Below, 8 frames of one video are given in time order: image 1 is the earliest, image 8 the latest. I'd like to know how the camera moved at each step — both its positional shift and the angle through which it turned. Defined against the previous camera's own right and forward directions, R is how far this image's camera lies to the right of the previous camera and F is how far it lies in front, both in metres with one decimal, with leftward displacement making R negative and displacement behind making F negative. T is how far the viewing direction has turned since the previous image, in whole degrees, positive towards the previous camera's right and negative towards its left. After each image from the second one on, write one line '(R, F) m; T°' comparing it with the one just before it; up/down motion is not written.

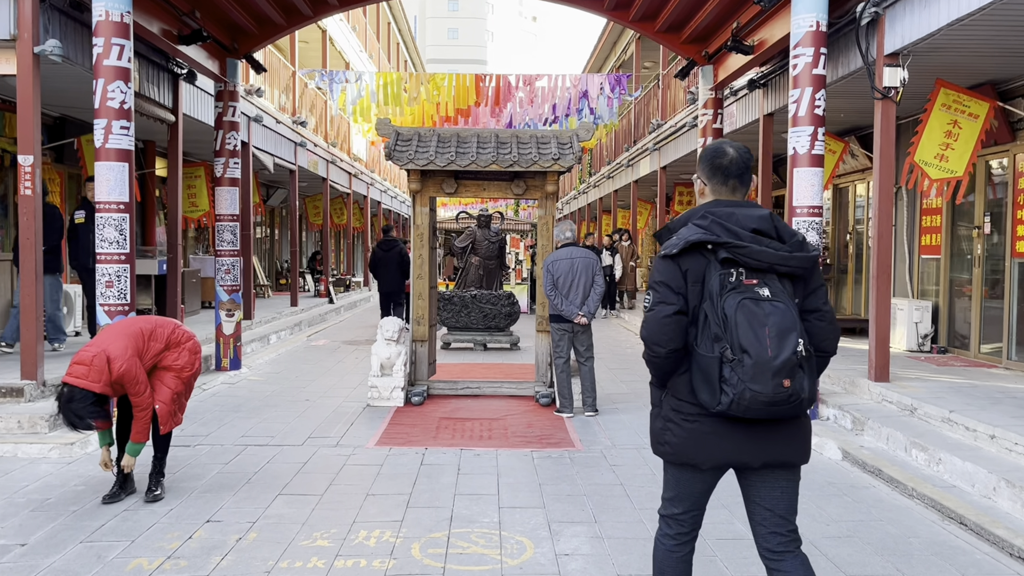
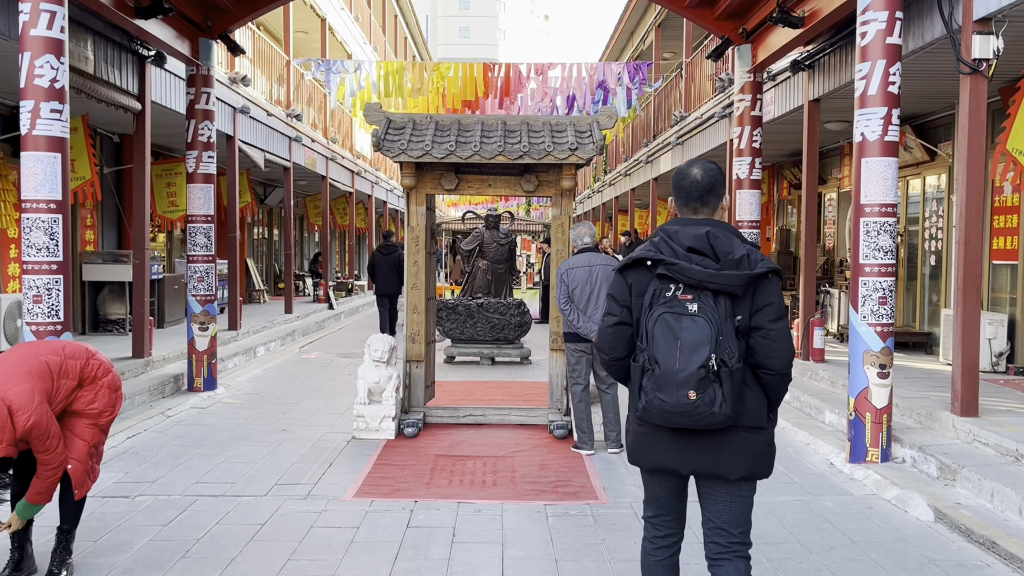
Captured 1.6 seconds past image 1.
(0.0, +1.1) m; -1°
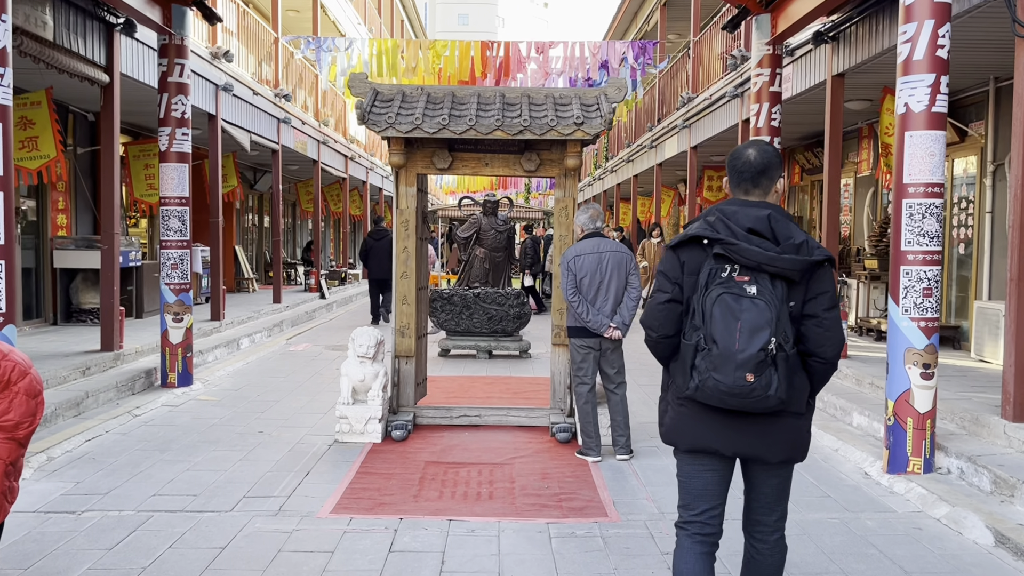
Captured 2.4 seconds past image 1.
(0.0, +0.6) m; 0°
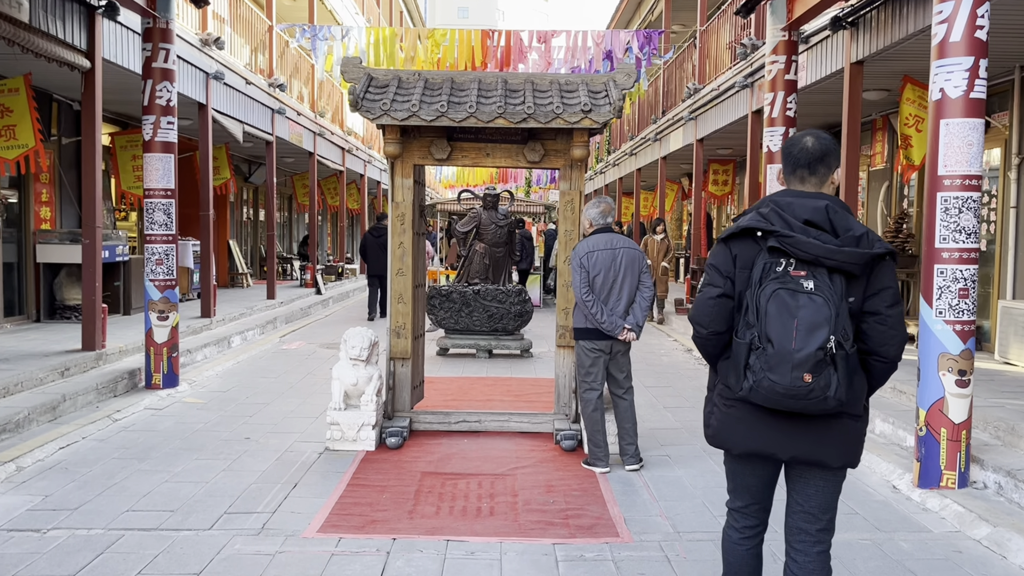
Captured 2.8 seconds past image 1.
(0.0, +0.3) m; 0°
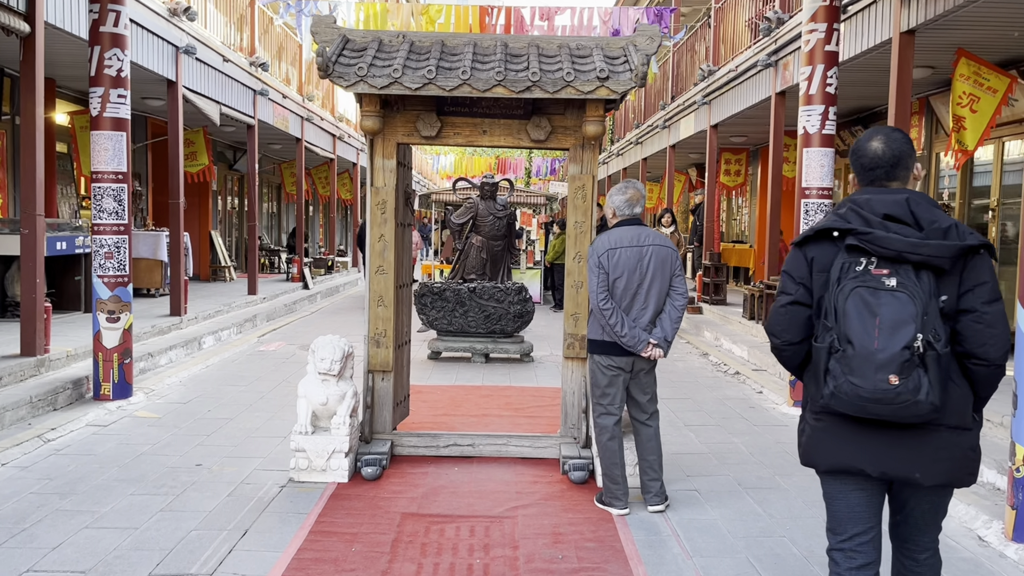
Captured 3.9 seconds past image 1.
(0.0, +0.9) m; 0°
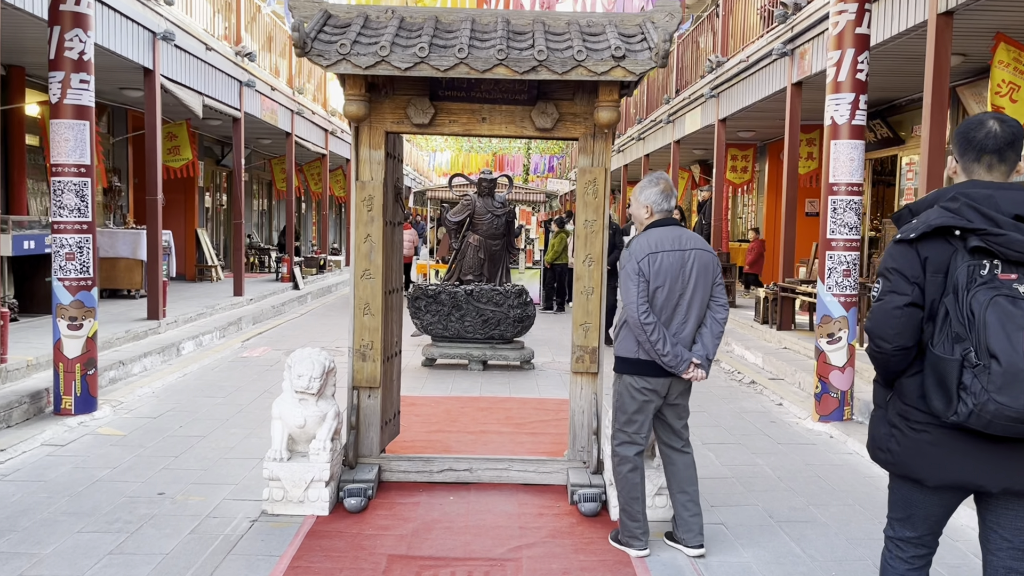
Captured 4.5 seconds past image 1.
(0.0, +0.5) m; 0°
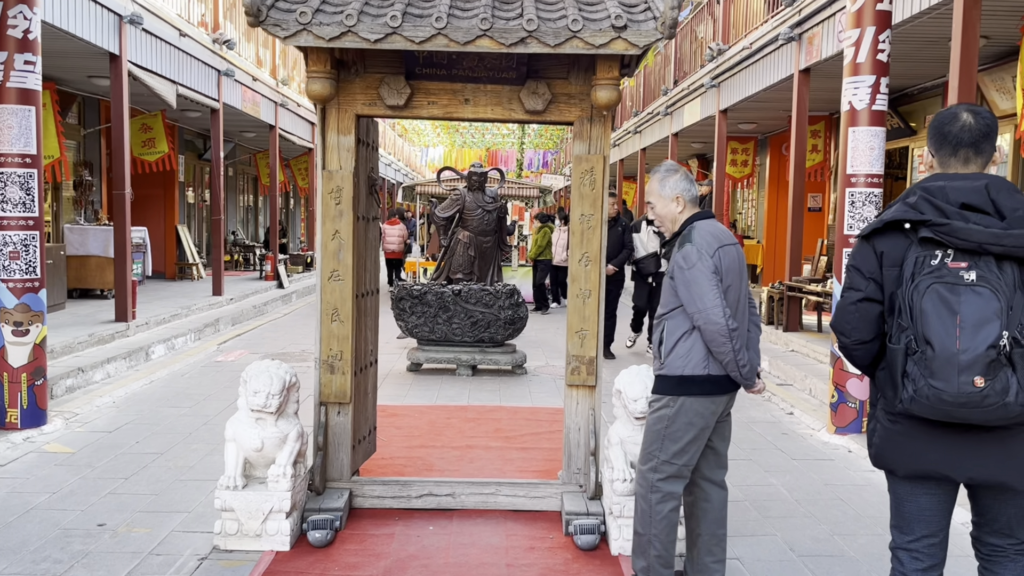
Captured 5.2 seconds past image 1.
(0.0, +0.5) m; 0°
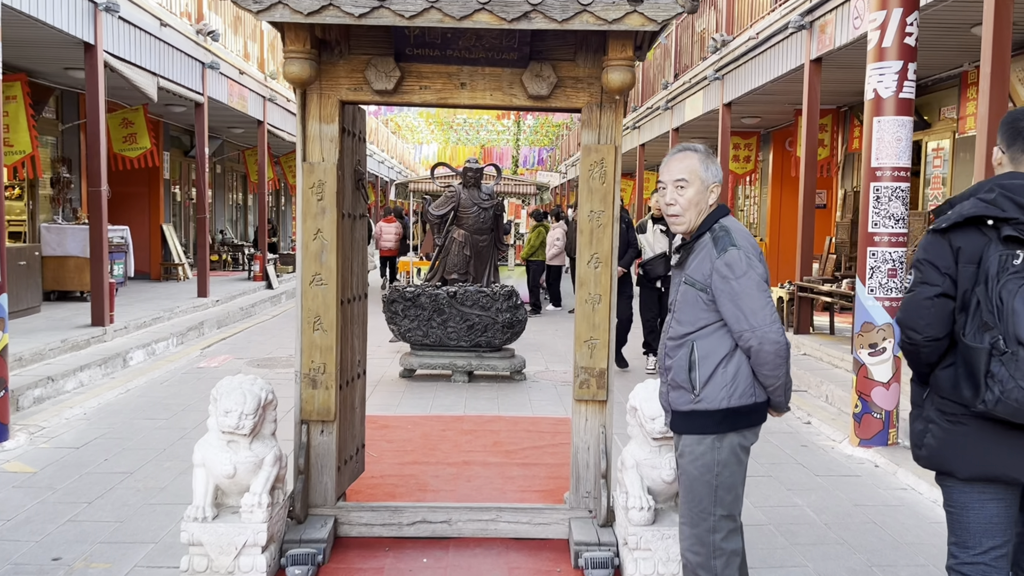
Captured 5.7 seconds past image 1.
(0.0, +0.4) m; 0°
